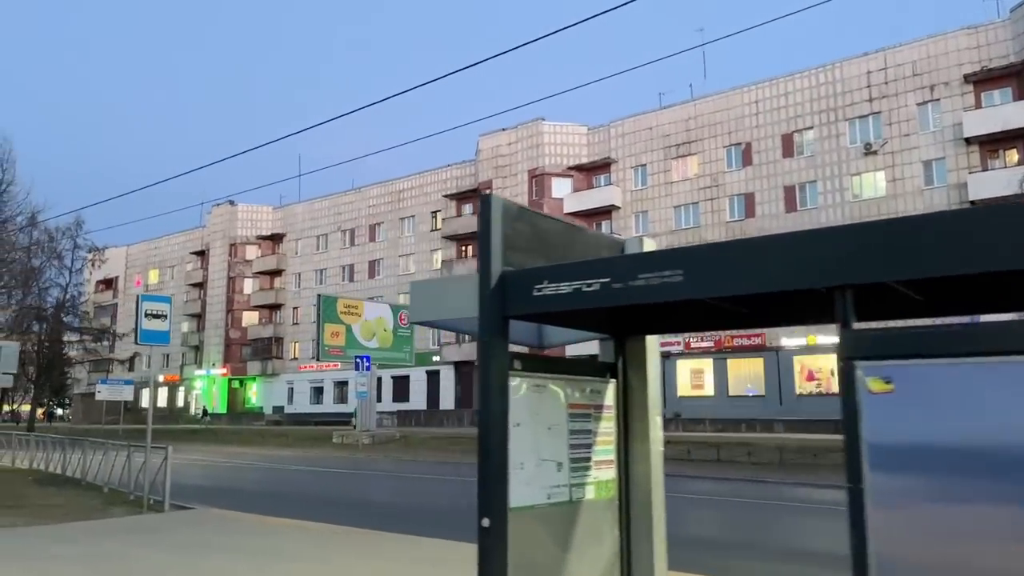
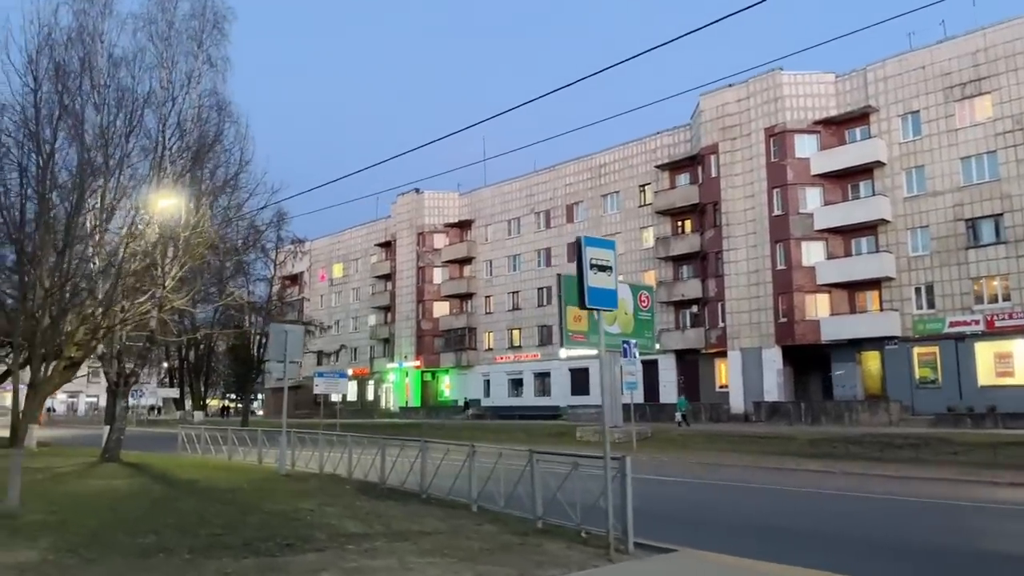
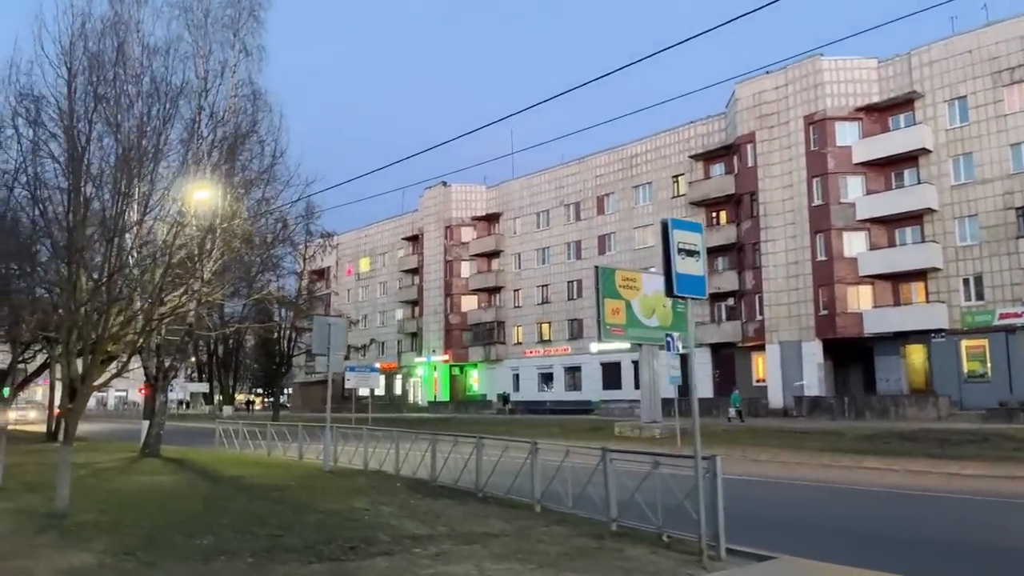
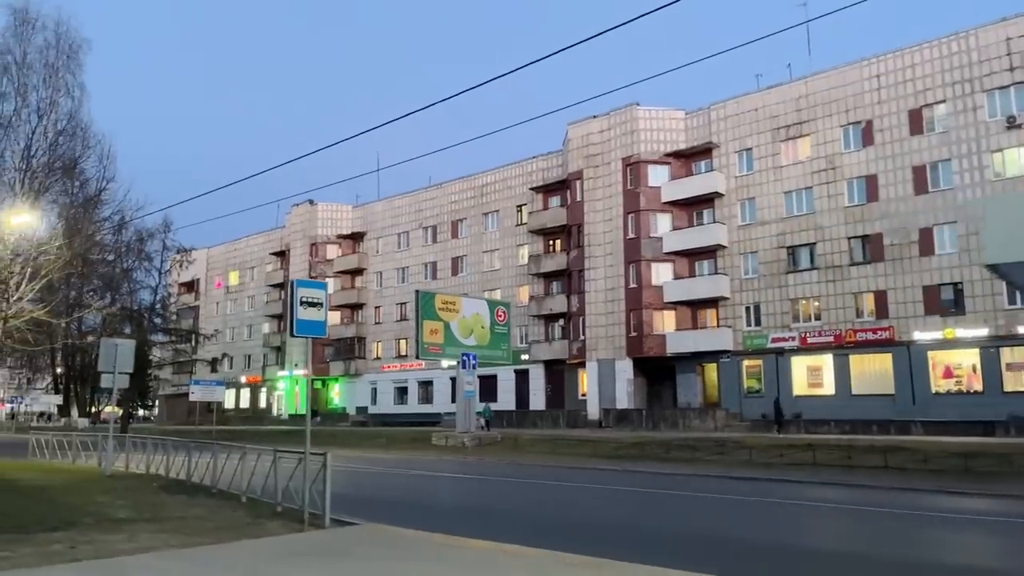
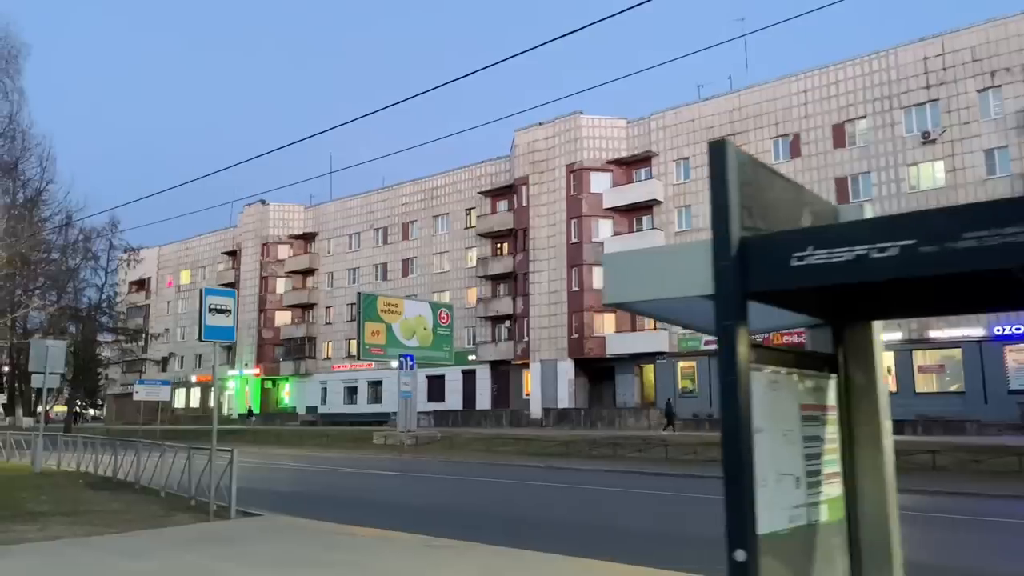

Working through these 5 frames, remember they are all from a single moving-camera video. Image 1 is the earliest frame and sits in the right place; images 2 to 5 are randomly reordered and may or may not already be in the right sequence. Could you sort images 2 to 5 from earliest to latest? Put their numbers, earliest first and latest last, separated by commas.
5, 4, 2, 3
